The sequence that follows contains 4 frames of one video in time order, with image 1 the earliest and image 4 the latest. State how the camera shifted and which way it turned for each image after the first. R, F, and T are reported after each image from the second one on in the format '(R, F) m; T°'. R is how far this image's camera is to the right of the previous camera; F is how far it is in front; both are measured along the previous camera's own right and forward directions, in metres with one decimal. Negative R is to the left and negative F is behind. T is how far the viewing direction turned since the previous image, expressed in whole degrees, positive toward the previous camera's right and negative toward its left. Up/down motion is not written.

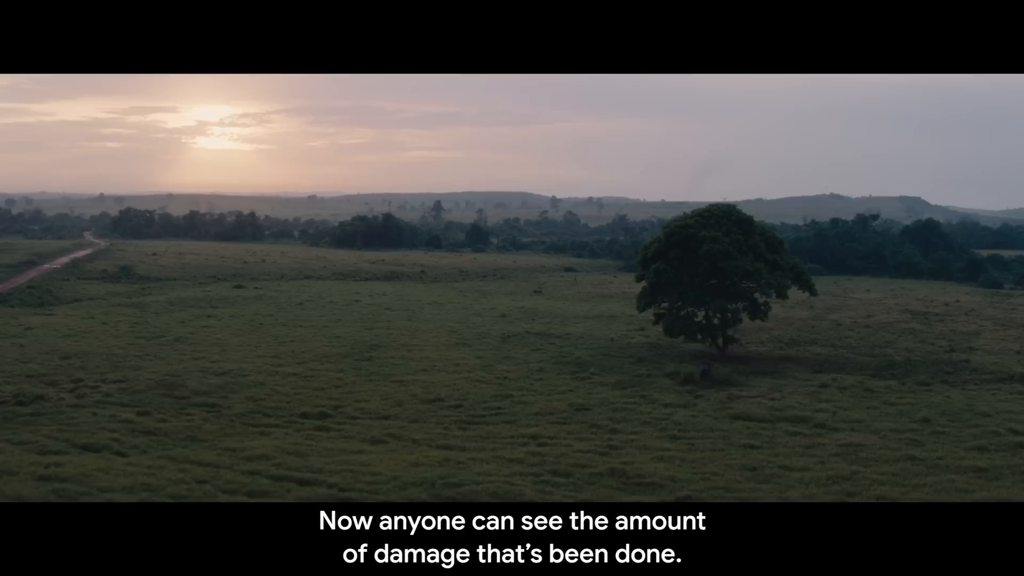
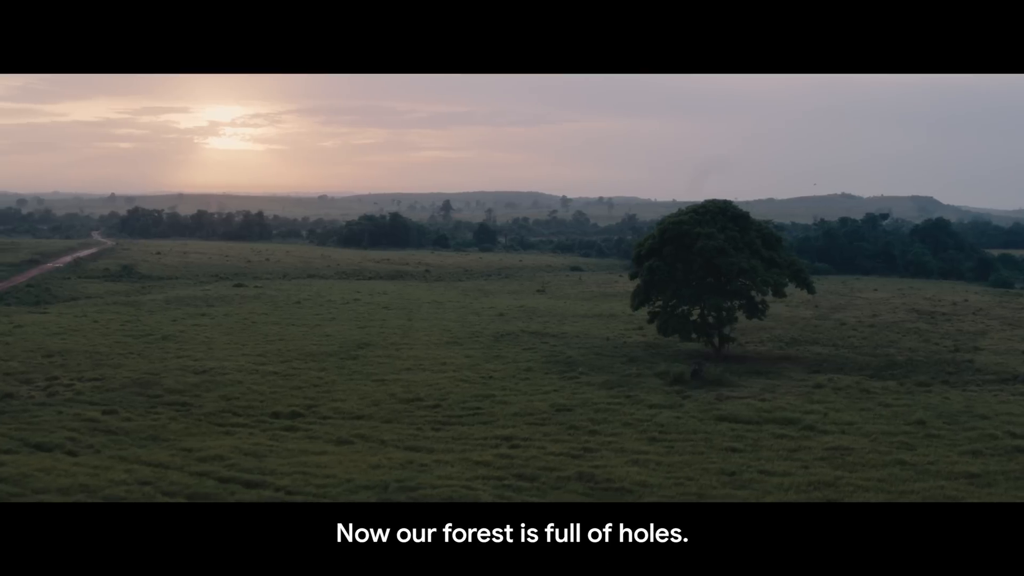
(+0.5, +0.5) m; -1°
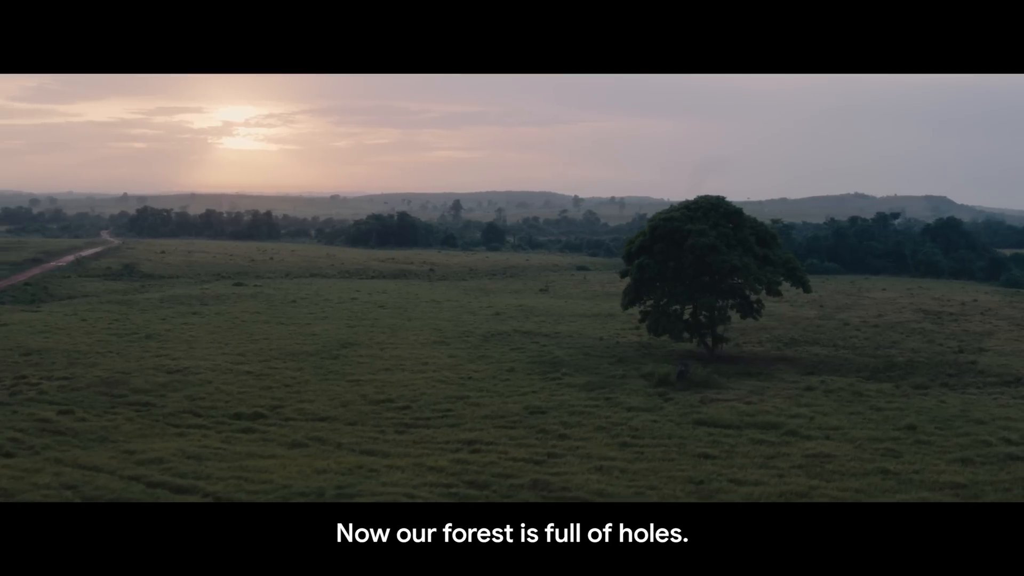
(+0.6, +0.7) m; -1°
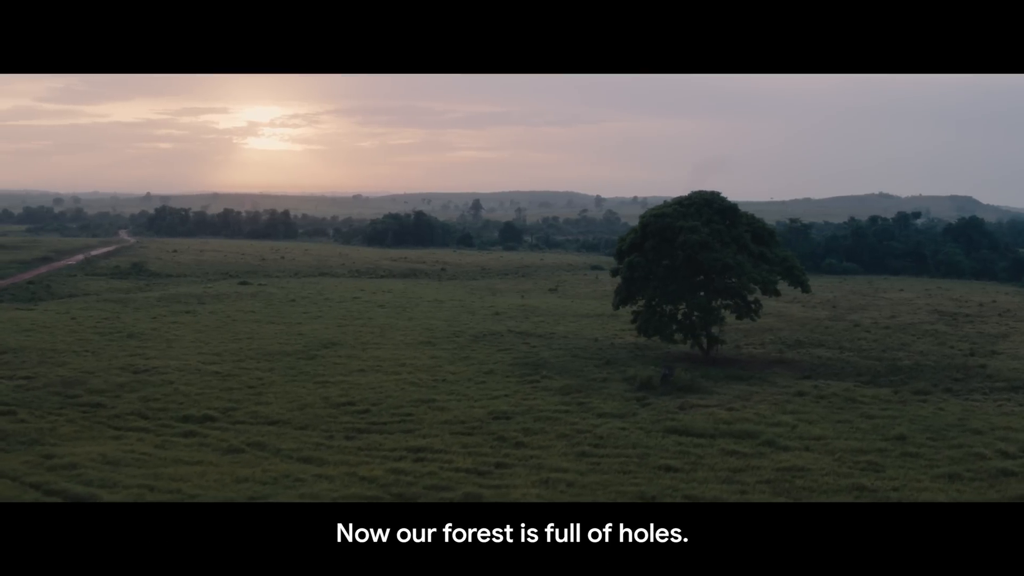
(+0.8, +0.9) m; -2°
